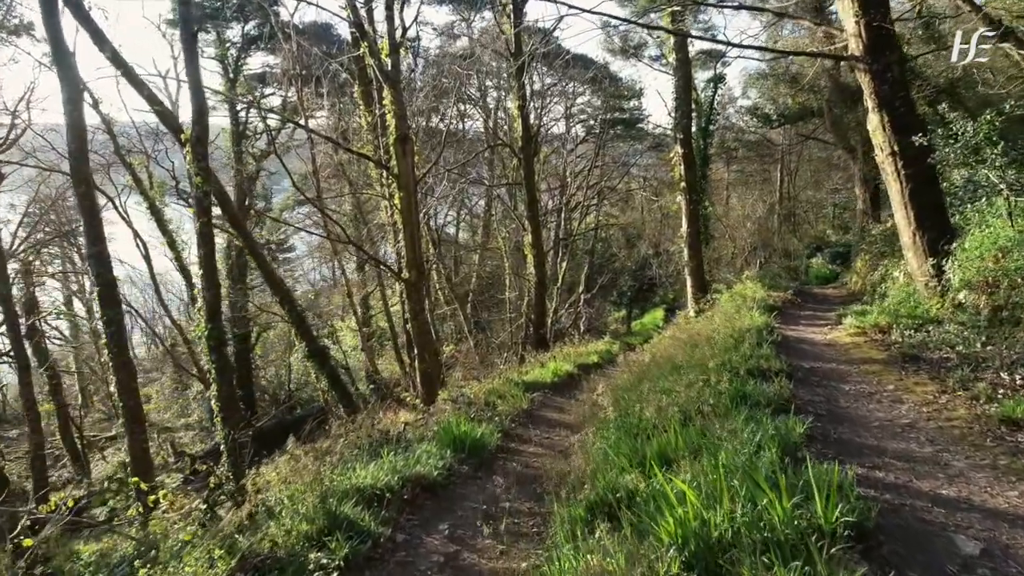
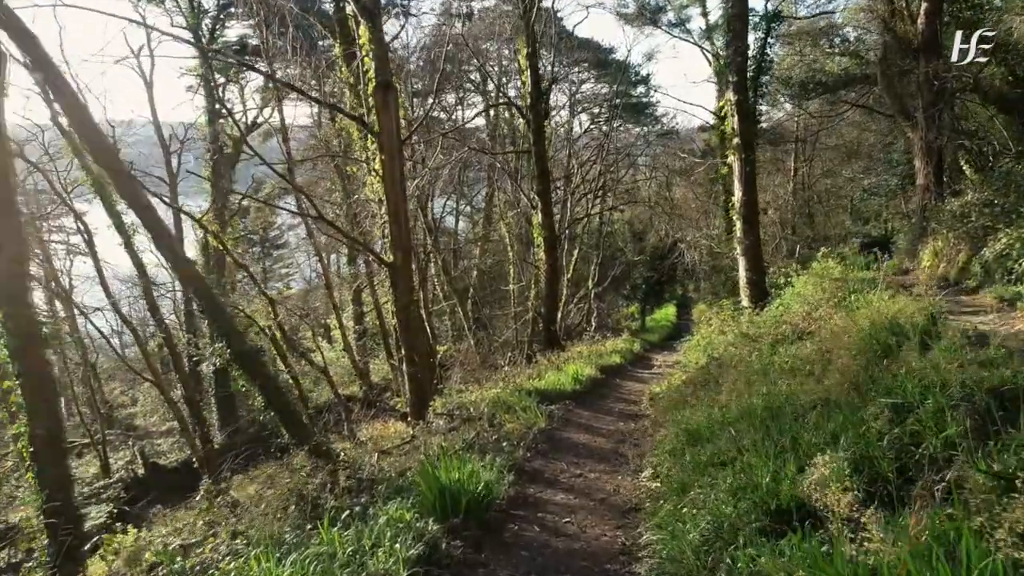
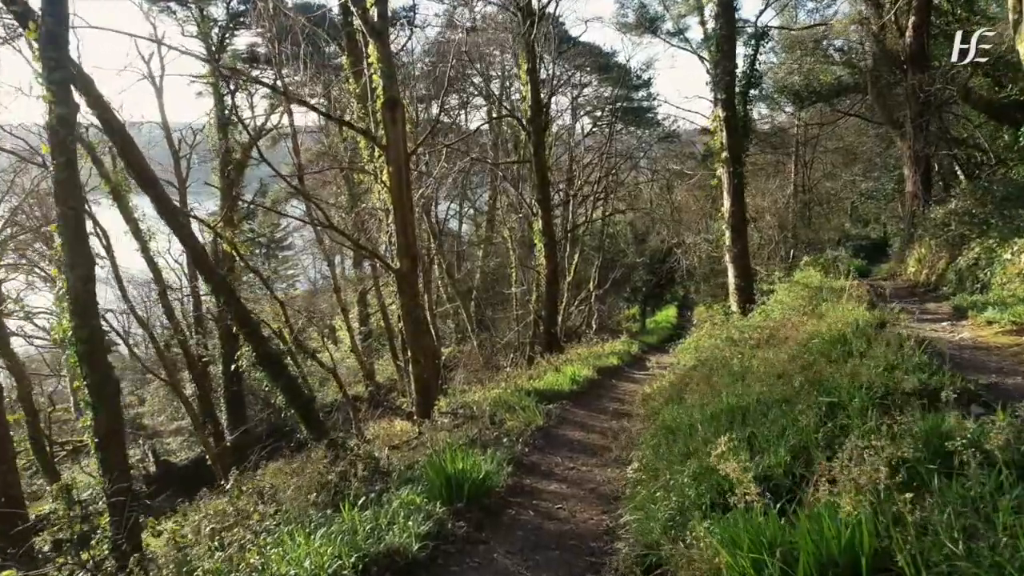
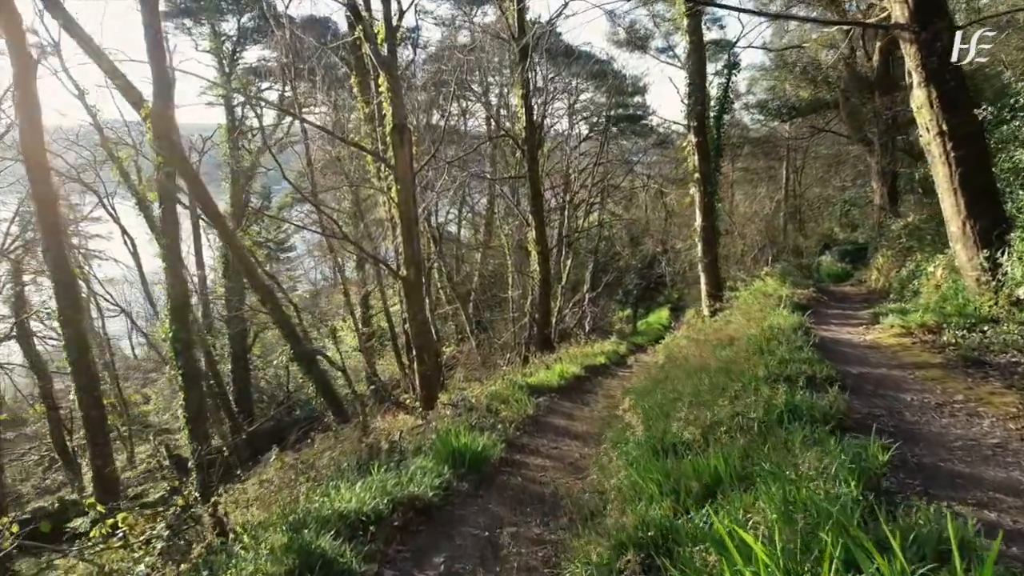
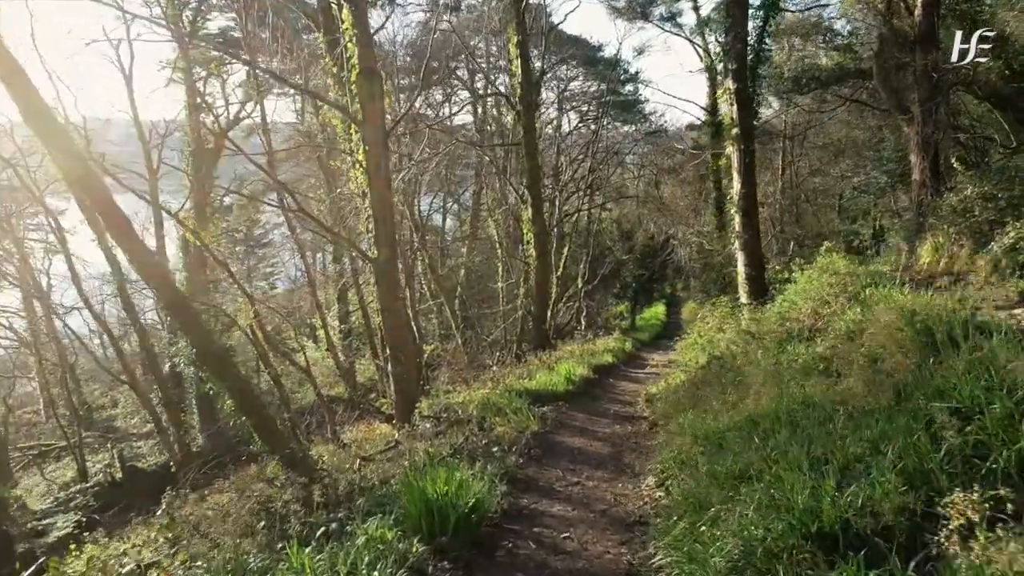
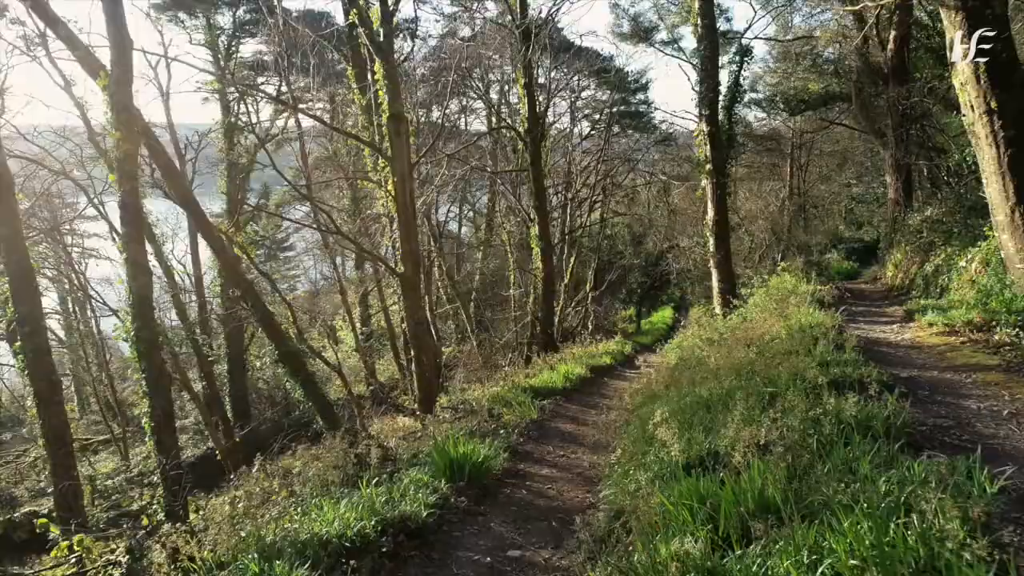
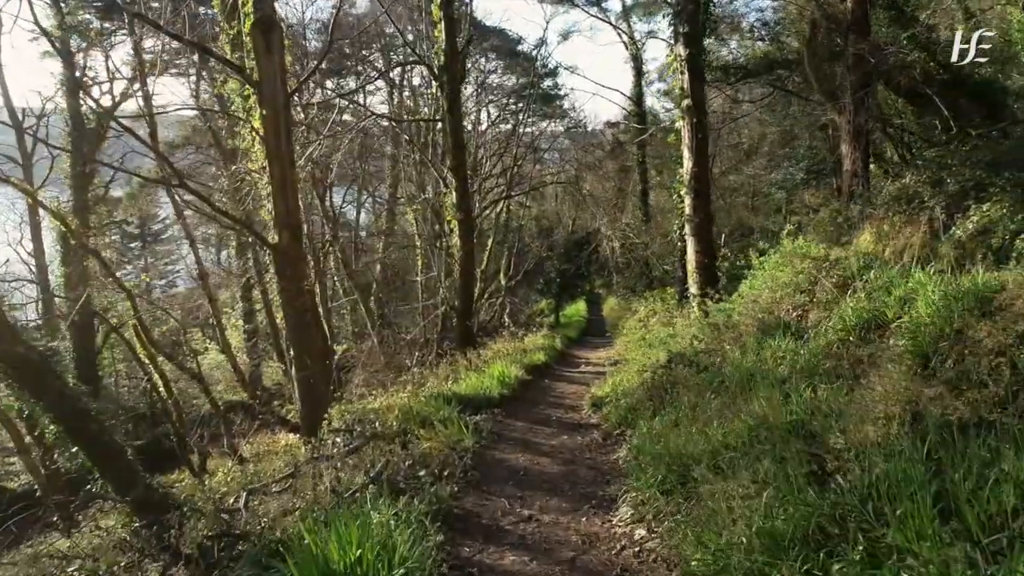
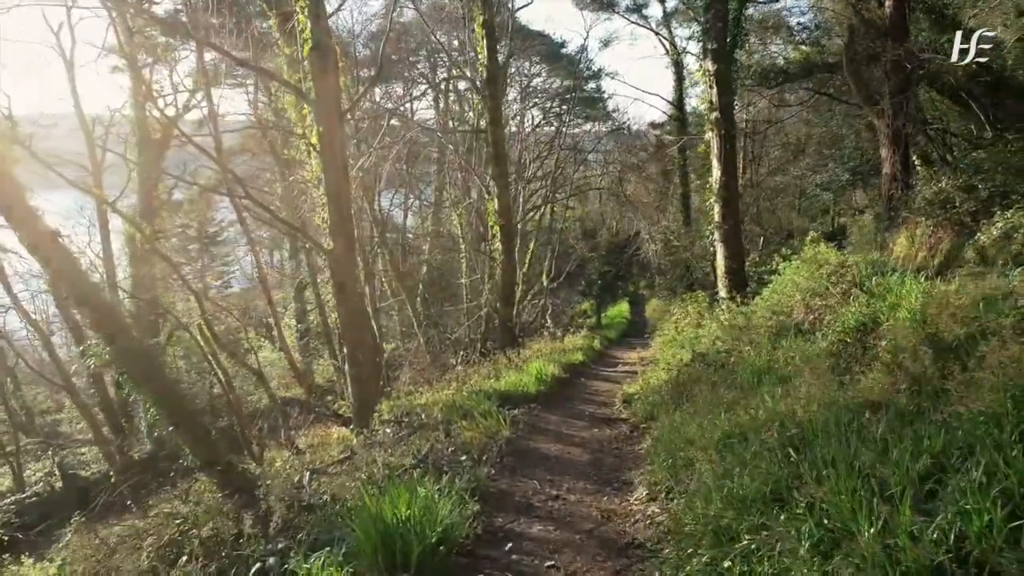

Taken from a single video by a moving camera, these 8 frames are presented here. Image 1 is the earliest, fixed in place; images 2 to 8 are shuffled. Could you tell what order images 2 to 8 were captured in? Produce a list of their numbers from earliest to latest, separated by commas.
4, 6, 3, 2, 5, 8, 7
